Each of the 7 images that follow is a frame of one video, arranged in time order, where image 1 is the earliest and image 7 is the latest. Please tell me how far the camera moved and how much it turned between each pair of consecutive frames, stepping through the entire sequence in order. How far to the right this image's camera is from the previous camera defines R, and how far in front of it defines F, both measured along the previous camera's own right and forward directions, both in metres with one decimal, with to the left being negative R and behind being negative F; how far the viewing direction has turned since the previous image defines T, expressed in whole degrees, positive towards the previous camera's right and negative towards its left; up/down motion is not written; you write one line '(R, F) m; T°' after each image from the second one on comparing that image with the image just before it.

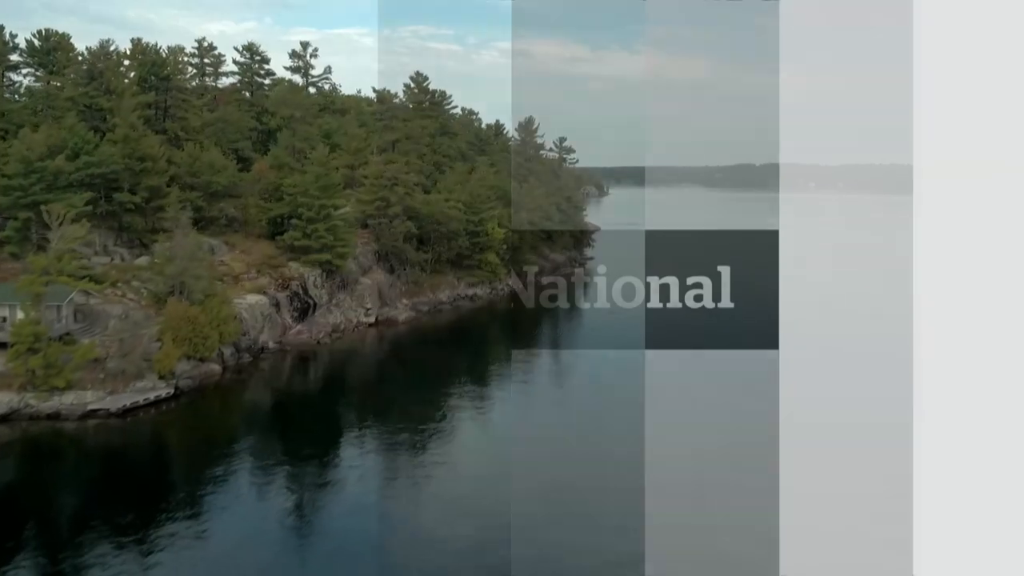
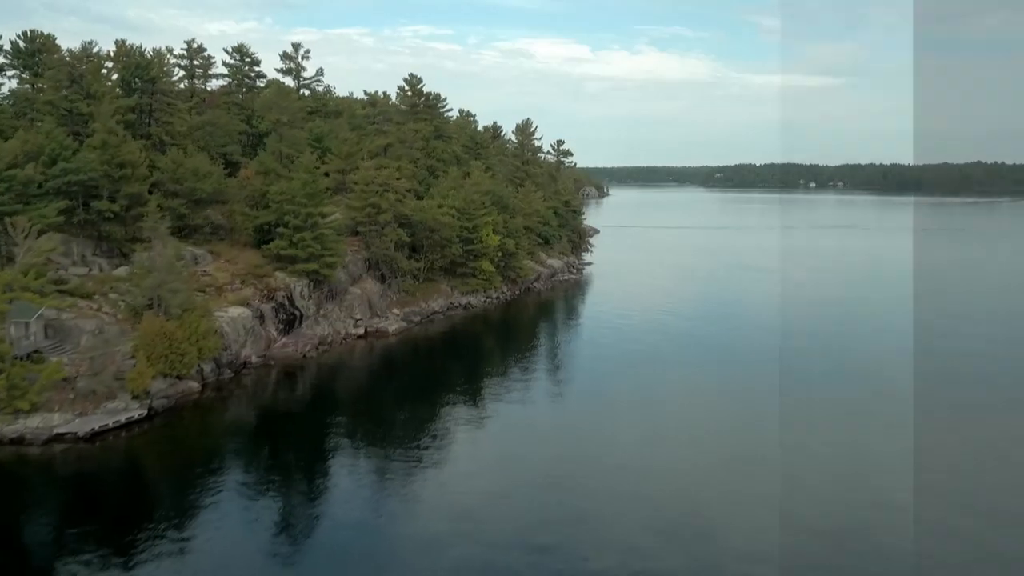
(+0.4, +1.2) m; 0°
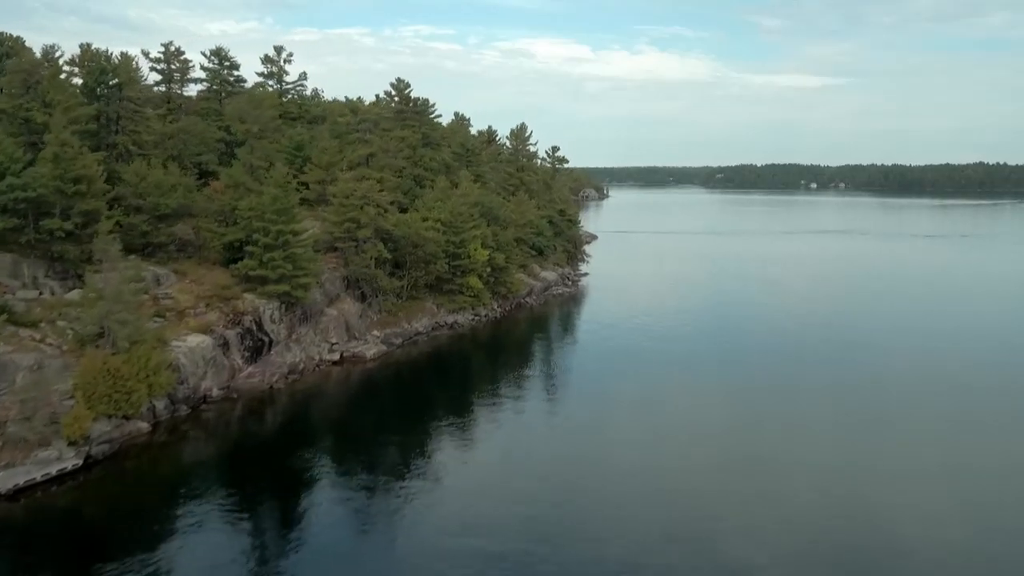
(+0.8, +2.5) m; 0°
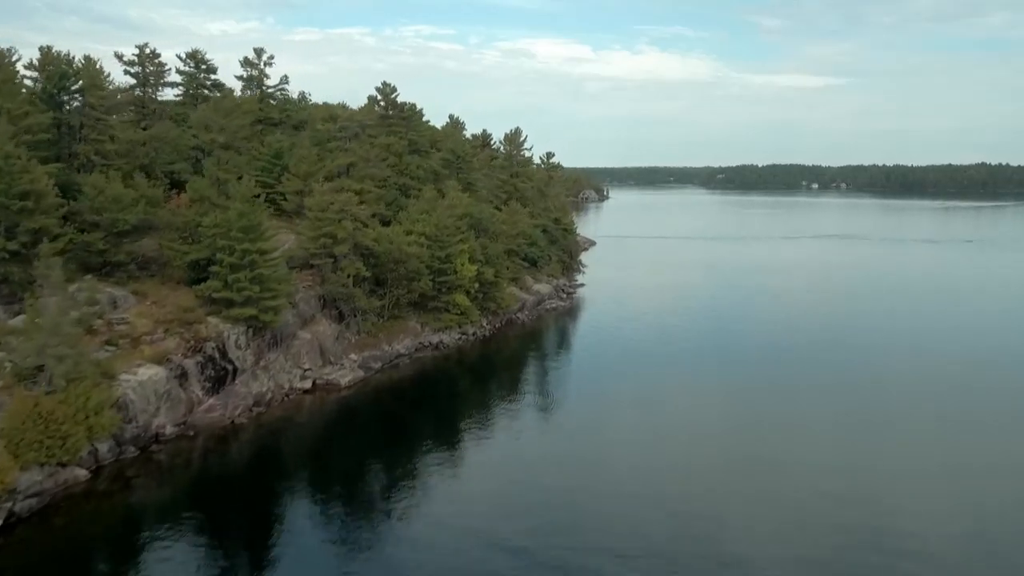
(+0.8, +2.5) m; 0°
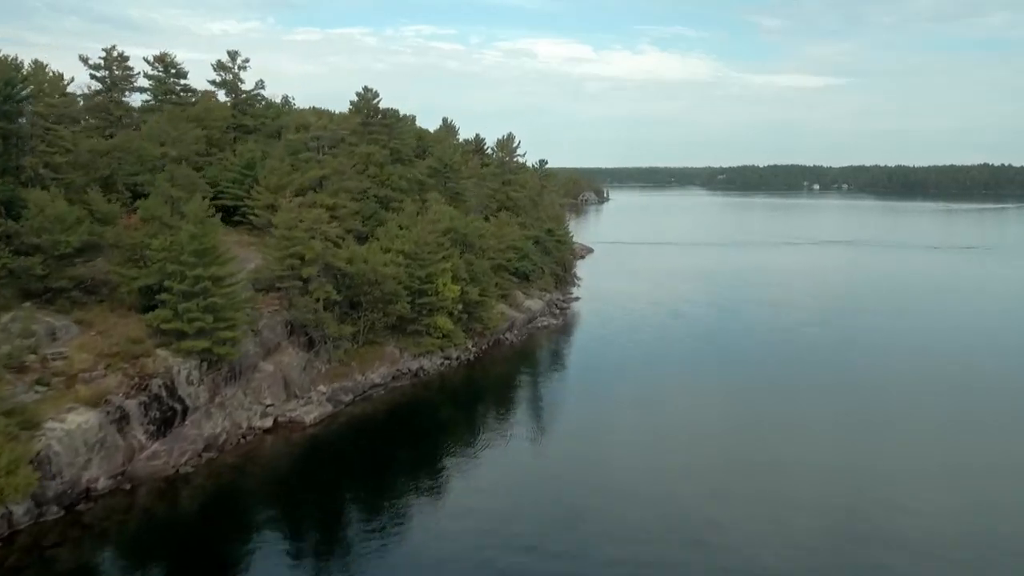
(+1.0, +2.9) m; 0°
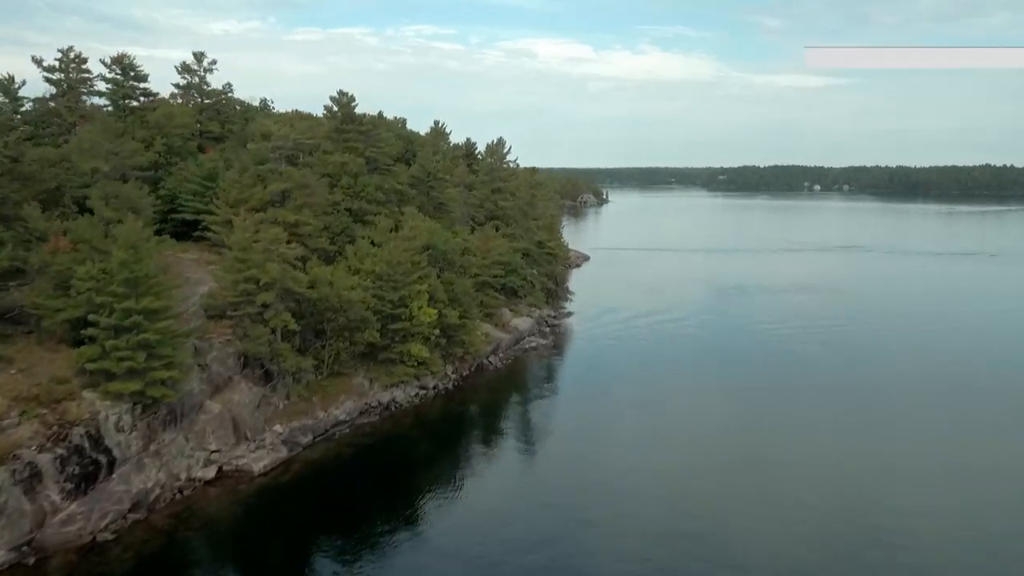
(+1.2, +3.3) m; 0°
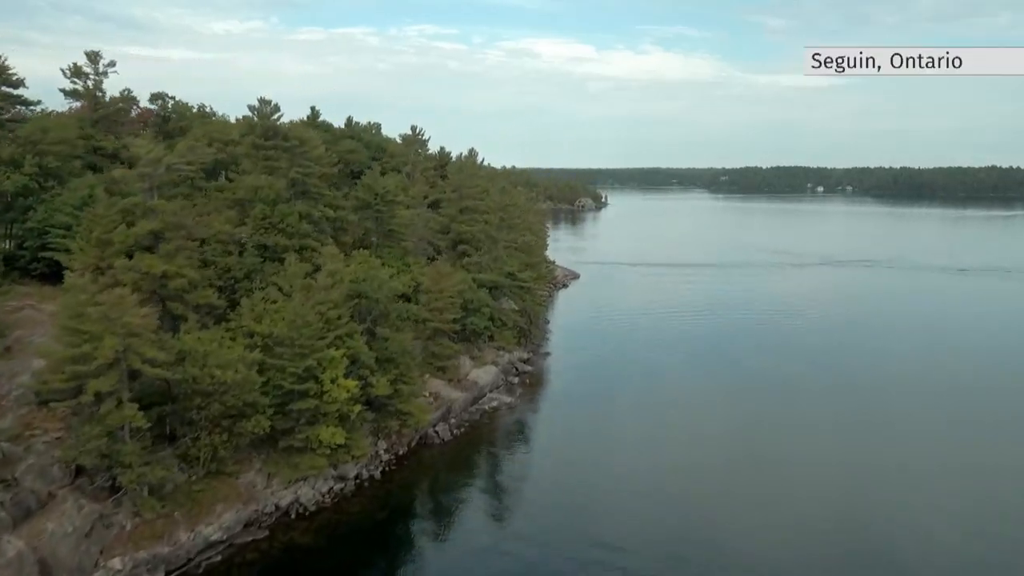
(+3.0, +7.8) m; 0°
